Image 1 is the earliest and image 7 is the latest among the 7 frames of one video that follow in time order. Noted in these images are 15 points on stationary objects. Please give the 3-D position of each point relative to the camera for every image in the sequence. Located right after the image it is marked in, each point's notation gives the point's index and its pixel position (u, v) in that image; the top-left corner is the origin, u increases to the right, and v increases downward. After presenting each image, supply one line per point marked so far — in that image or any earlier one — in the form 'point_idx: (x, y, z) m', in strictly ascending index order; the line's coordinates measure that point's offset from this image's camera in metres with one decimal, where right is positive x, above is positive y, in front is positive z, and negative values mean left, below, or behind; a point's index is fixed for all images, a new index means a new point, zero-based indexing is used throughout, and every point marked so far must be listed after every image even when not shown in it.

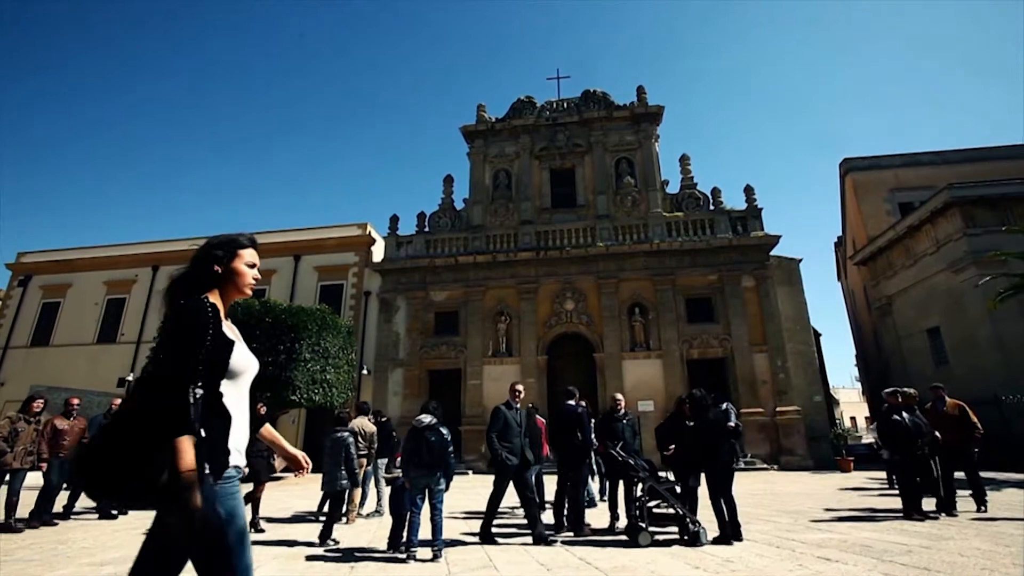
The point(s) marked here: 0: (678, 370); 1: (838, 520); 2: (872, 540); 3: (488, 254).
0: (+5.4, -2.7, +17.6) m
1: (+3.8, -2.7, +6.2) m
2: (+3.4, -2.4, +5.1) m
3: (-0.9, +1.2, +19.5) m
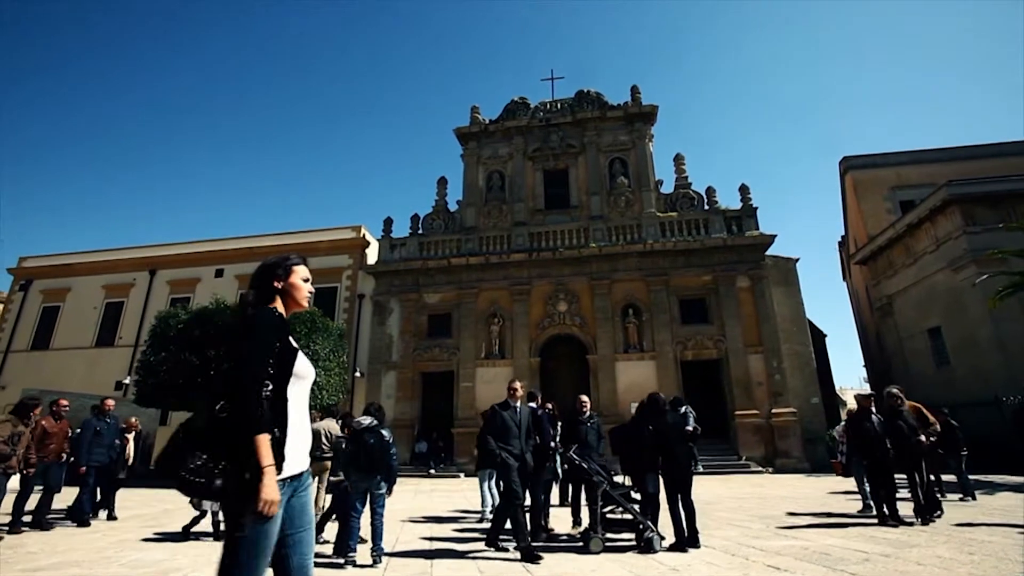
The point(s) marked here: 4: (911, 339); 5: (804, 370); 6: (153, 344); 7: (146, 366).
0: (+5.2, -2.7, +17.4) m
1: (+3.3, -2.7, +6.0) m
2: (+2.9, -2.4, +4.9) m
3: (-1.1, +1.2, +19.4) m
4: (+14.8, -1.9, +19.9) m
5: (+9.4, -2.6, +17.3) m
6: (-10.2, -1.6, +15.2) m
7: (-10.2, -2.2, +15.0) m
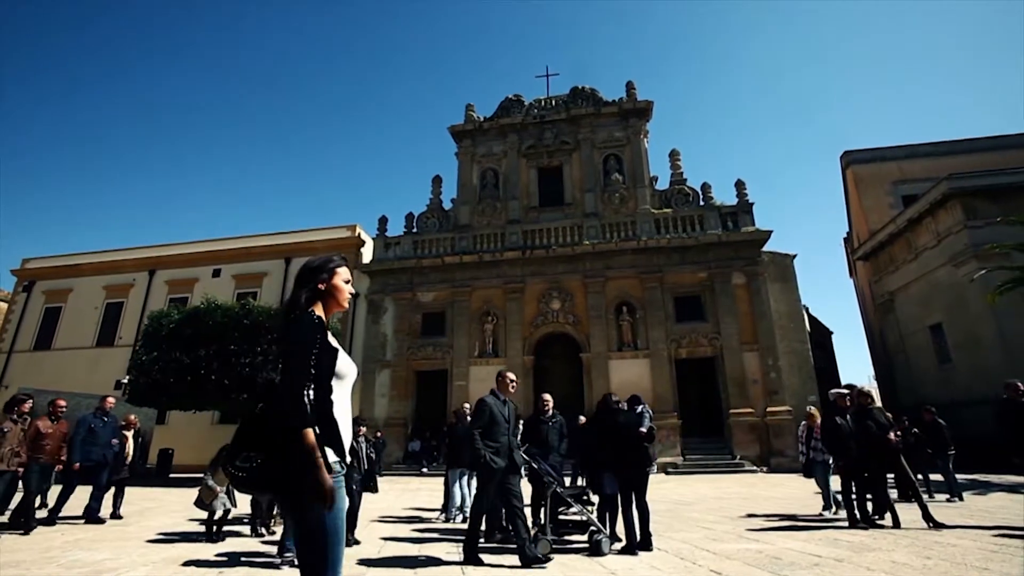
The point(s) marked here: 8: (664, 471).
0: (+4.9, -2.6, +17.2) m
1: (+2.9, -2.6, +5.9) m
2: (+2.5, -2.3, +4.8) m
3: (-1.4, +1.2, +19.4) m
4: (+14.6, -1.7, +19.5) m
5: (+9.2, -2.5, +17.0) m
6: (-10.5, -1.6, +15.4) m
7: (-10.5, -2.2, +15.1) m
8: (+4.5, -5.4, +15.9) m
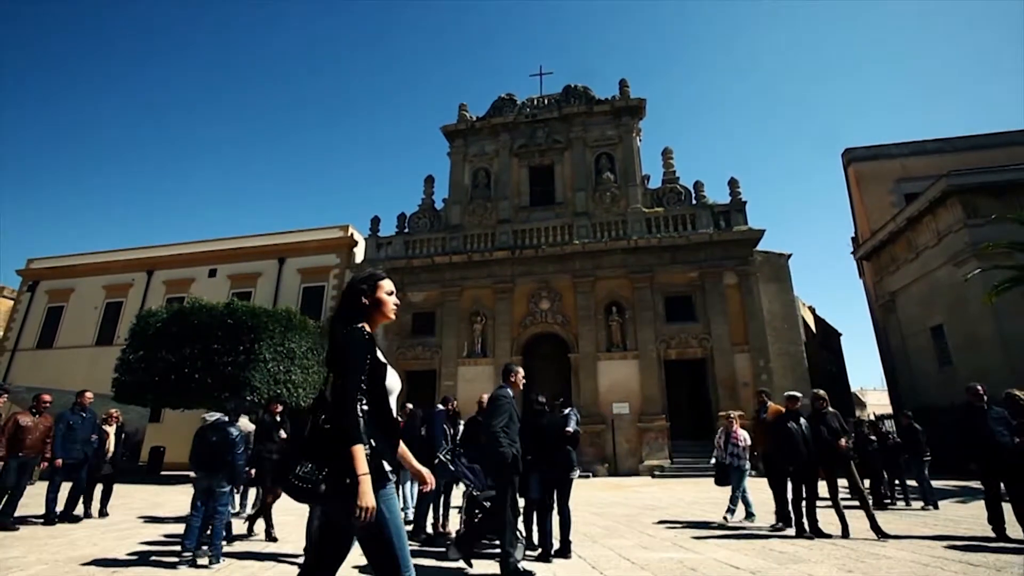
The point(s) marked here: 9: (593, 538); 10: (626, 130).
0: (+4.5, -2.6, +16.9) m
1: (+2.1, -2.6, +5.7) m
2: (+1.7, -2.3, +4.6) m
3: (-1.7, +1.2, +19.3) m
4: (+14.3, -1.7, +19.0) m
5: (+8.8, -2.5, +16.7) m
6: (-11.0, -1.6, +15.5) m
7: (-11.0, -2.2, +15.3) m
8: (+4.0, -5.4, +15.7) m
9: (+0.9, -2.7, +5.8) m
10: (+4.2, +5.9, +20.0) m
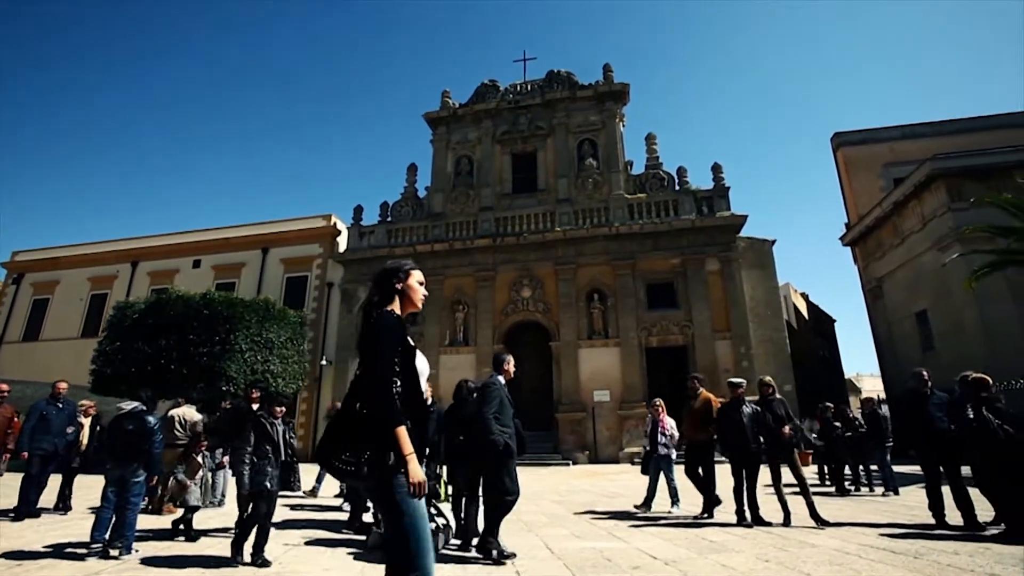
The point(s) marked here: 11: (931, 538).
0: (+3.9, -2.2, +16.8) m
1: (+1.5, -2.5, +5.6) m
2: (+1.0, -2.2, +4.5) m
3: (-2.4, +1.6, +19.2) m
4: (+13.6, -1.2, +18.8) m
5: (+8.1, -2.1, +16.6) m
6: (-11.6, -1.3, +15.5) m
7: (-11.6, -1.9, +15.2) m
8: (+3.4, -5.0, +15.7) m
9: (+0.2, -2.5, +5.7) m
10: (+3.6, +6.3, +19.7) m
11: (+4.0, -2.4, +5.1) m
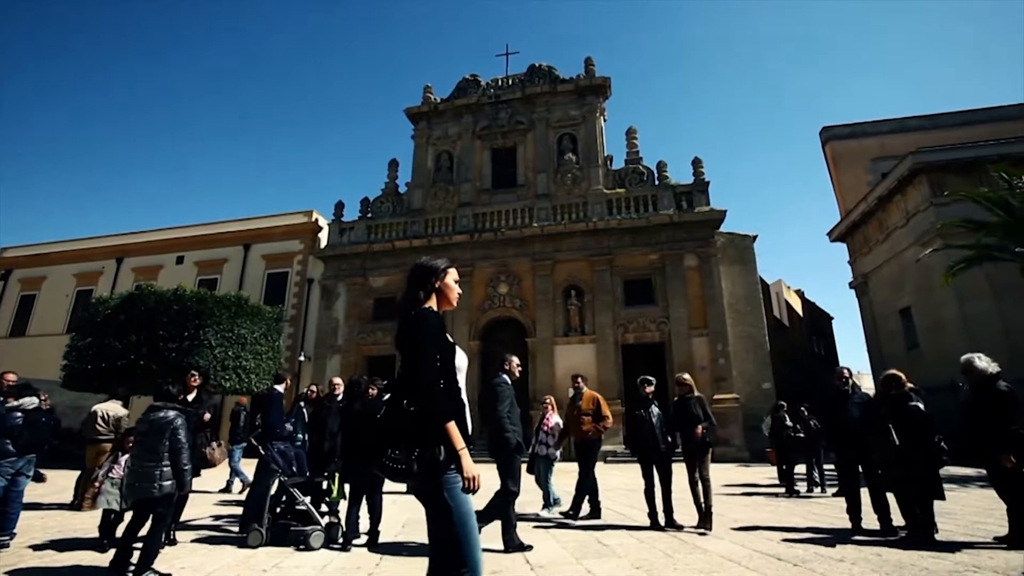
0: (+3.1, -2.1, +16.7) m
1: (+0.5, -2.4, +5.5) m
2: (0.0, -2.1, +4.4) m
3: (-3.1, +1.8, +19.0) m
4: (+12.9, -1.1, +18.5) m
5: (+7.3, -2.0, +16.3) m
6: (-12.4, -1.2, +15.5) m
7: (-12.4, -1.8, +15.3) m
8: (+2.6, -4.9, +15.5) m
9: (-0.8, -2.5, +5.6) m
10: (+2.8, +6.5, +19.5) m
11: (+3.0, -2.3, +4.9) m
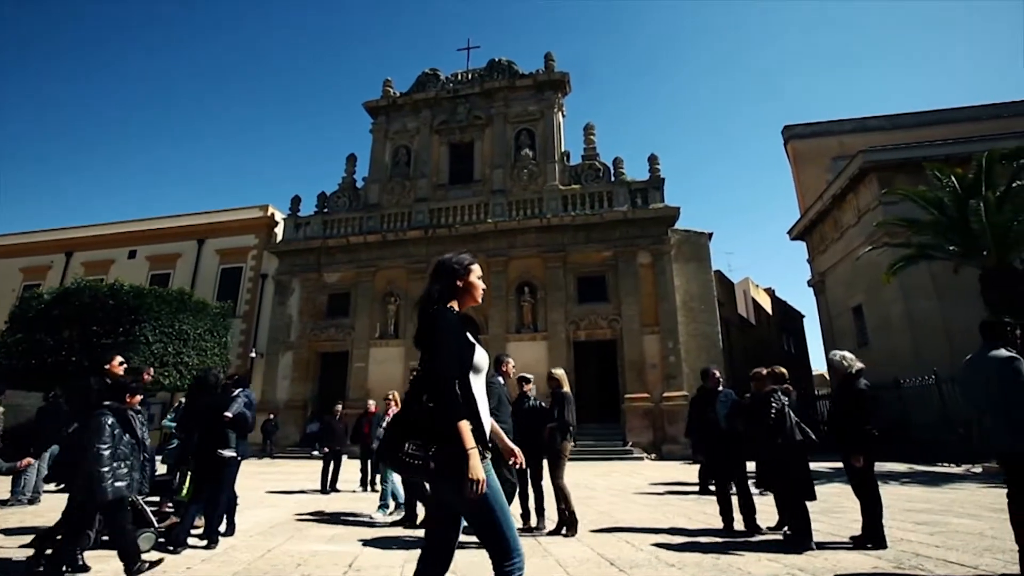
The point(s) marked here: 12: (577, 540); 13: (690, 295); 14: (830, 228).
0: (+1.6, -2.0, +16.5) m
1: (-0.8, -2.3, +5.3) m
2: (-1.2, -2.1, +4.2) m
3: (-4.7, +1.9, +18.8) m
4: (+11.3, -1.0, +18.6) m
5: (+5.8, -1.9, +16.2) m
6: (-13.9, -1.0, +15.1) m
7: (-13.9, -1.6, +14.8) m
8: (+1.1, -4.8, +15.4) m
9: (-2.1, -2.4, +5.4) m
10: (+1.3, +6.6, +19.3) m
11: (+1.7, -2.3, +4.8) m
12: (+0.6, -2.2, +4.7) m
13: (+5.6, -0.3, +17.0) m
14: (+11.2, +2.2, +19.0) m
